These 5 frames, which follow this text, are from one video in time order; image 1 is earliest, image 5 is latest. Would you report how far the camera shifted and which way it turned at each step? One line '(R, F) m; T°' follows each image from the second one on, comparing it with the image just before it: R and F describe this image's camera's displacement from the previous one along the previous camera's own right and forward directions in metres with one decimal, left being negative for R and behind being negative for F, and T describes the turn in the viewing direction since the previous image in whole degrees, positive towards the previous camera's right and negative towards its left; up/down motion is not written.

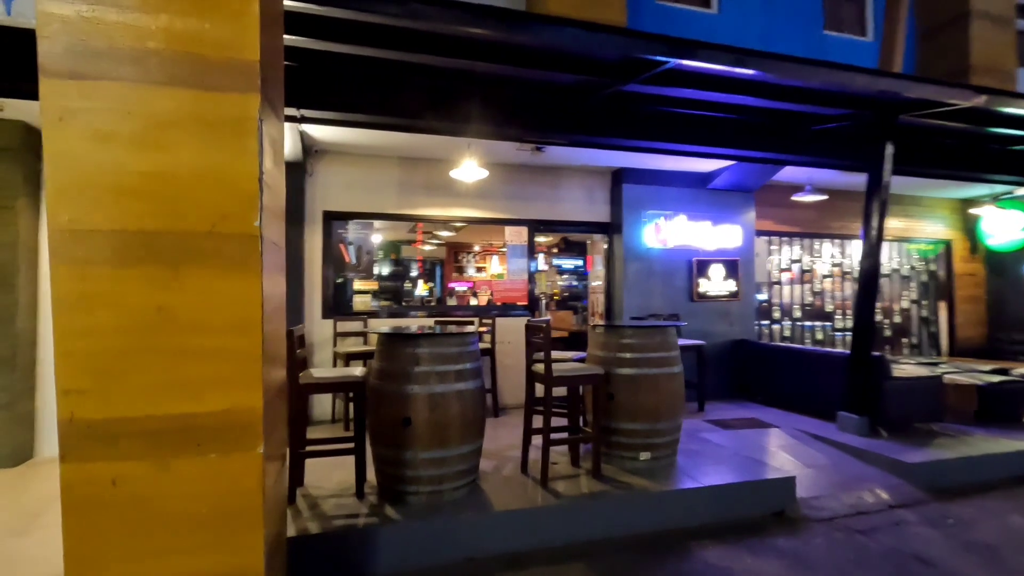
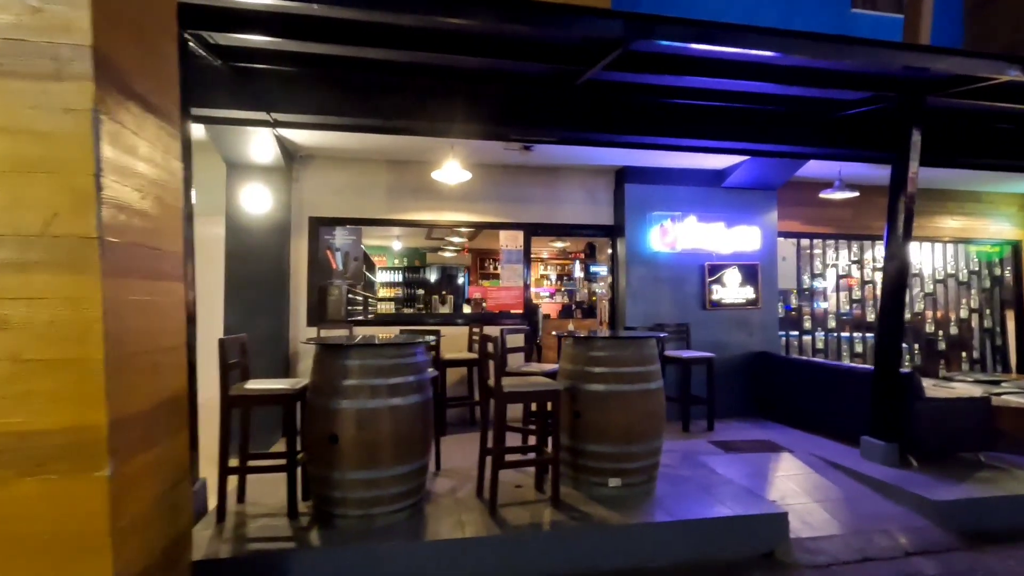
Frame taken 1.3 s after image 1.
(+0.5, +0.3) m; -6°
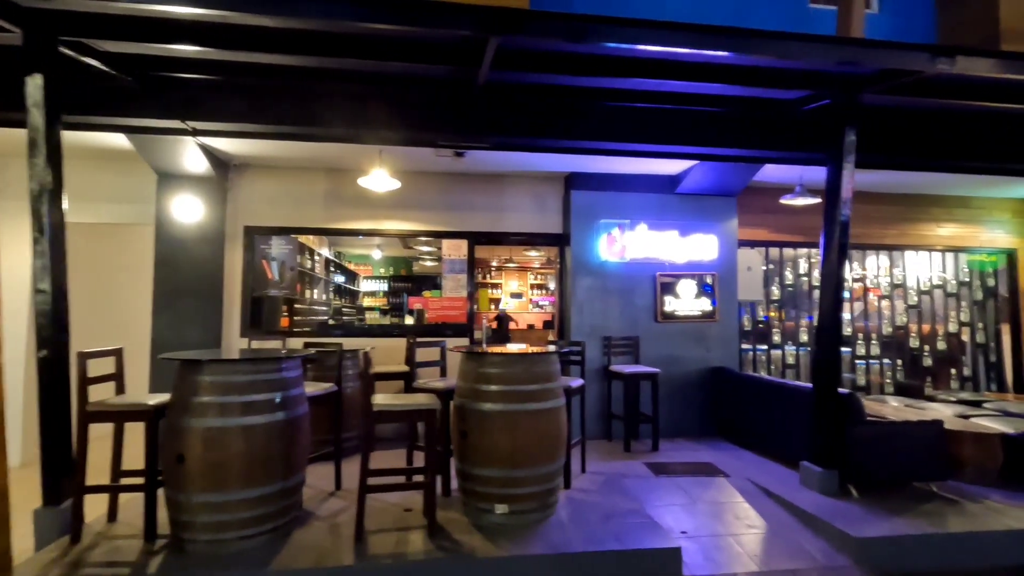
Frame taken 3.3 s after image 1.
(+0.7, +0.2) m; -3°
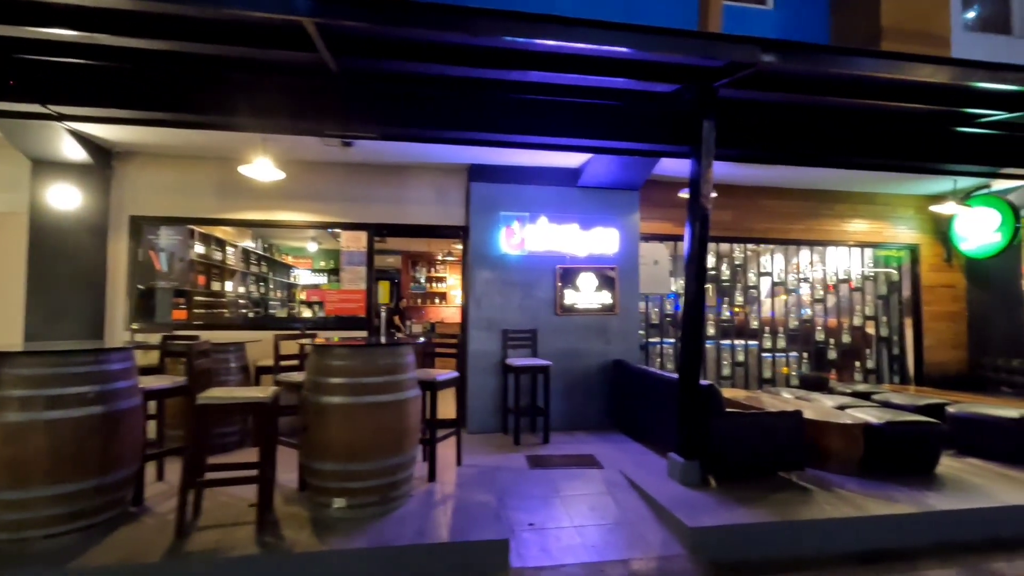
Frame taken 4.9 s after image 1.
(+0.7, 0.0) m; +2°
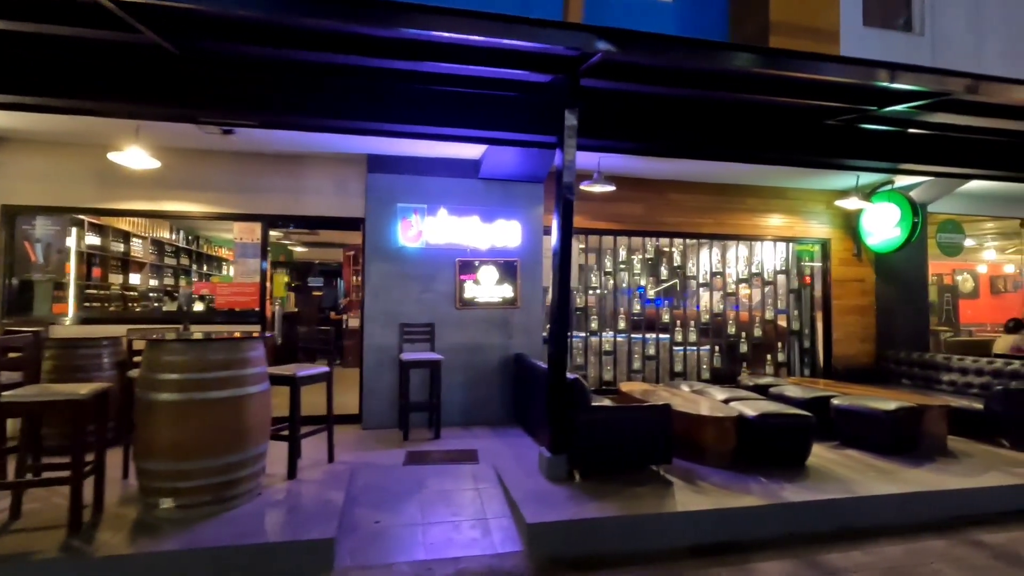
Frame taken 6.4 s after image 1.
(+0.7, 0.0) m; +2°
